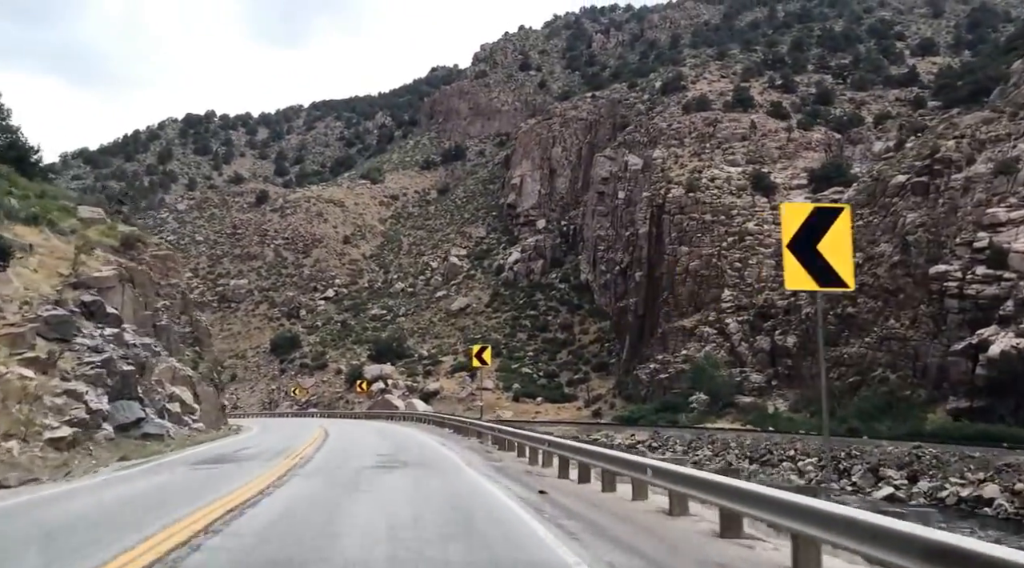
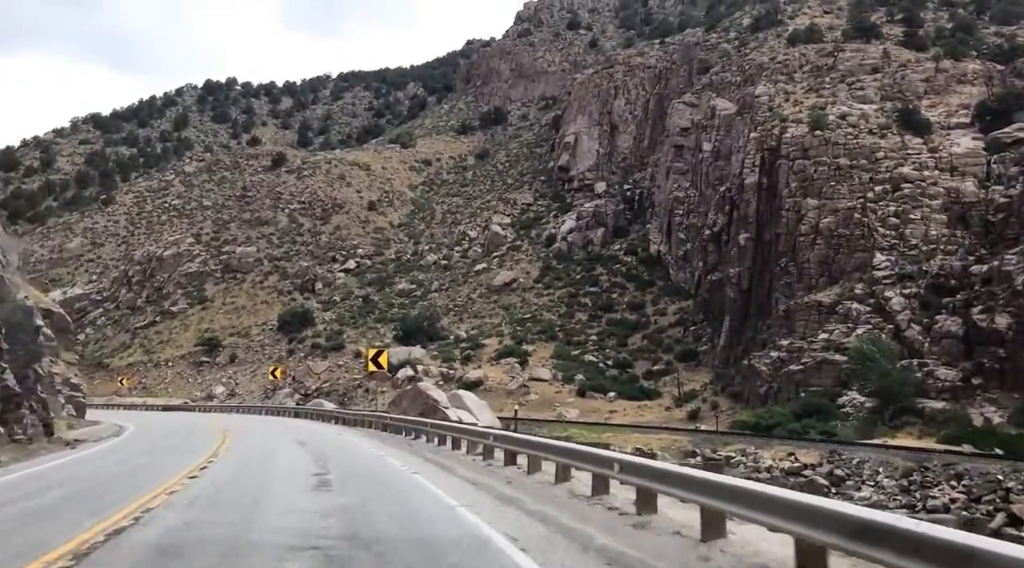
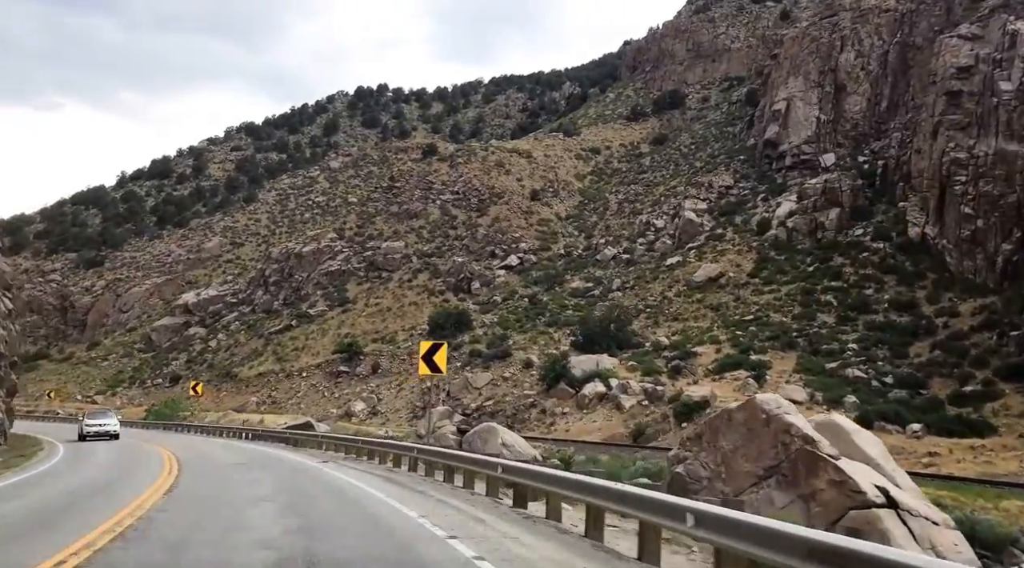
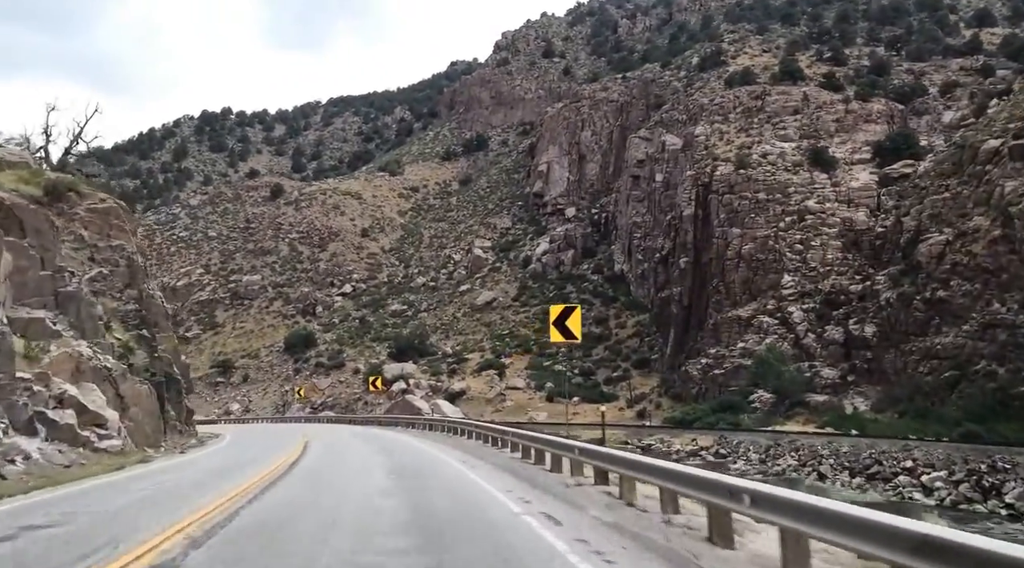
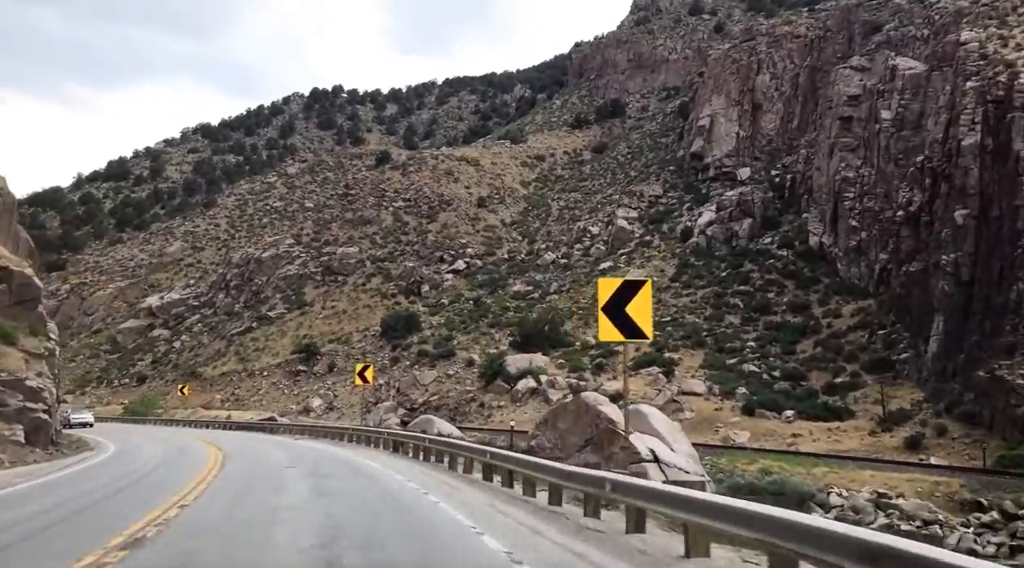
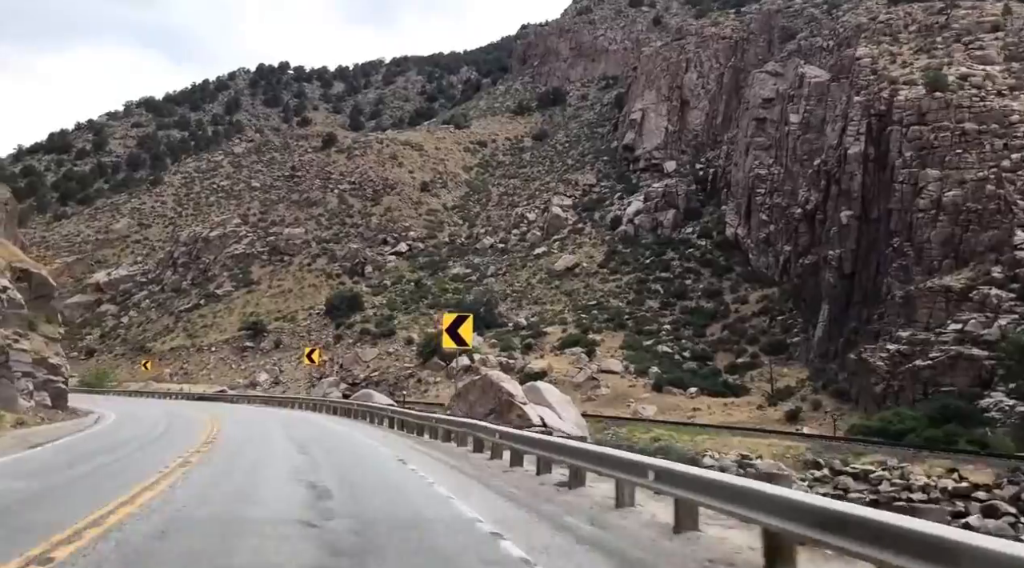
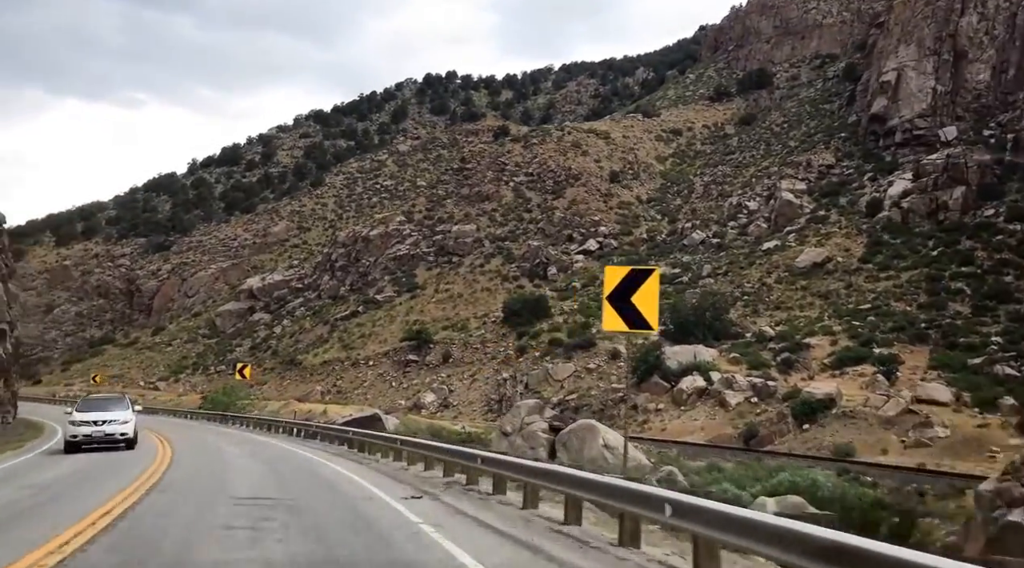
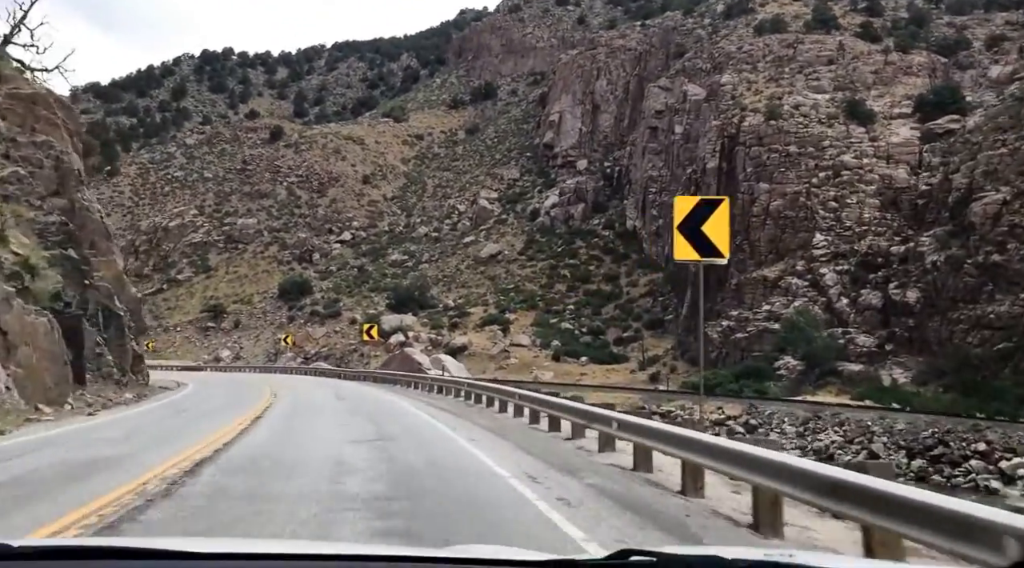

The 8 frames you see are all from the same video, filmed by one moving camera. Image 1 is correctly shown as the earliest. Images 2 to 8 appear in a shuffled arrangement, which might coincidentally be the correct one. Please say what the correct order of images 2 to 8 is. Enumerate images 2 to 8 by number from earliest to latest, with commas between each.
4, 8, 2, 6, 5, 3, 7
